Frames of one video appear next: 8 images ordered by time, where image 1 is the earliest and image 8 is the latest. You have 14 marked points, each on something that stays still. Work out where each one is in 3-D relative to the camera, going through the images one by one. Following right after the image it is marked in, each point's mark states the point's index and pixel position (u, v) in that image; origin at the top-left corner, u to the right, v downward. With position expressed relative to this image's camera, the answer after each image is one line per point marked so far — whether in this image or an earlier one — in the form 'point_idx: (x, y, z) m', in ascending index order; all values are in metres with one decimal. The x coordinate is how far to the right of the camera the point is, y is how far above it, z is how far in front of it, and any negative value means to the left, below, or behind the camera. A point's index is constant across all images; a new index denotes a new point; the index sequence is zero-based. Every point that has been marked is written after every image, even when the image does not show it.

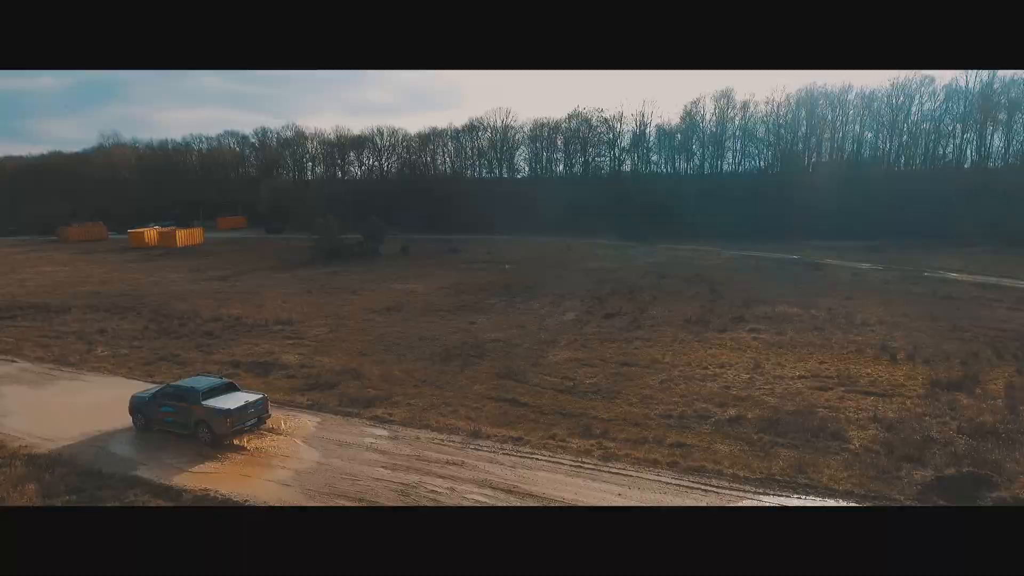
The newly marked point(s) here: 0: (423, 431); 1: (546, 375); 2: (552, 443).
0: (-1.9, -3.1, +13.2) m
1: (+1.0, -2.5, +17.4) m
2: (+0.8, -3.2, +12.6) m
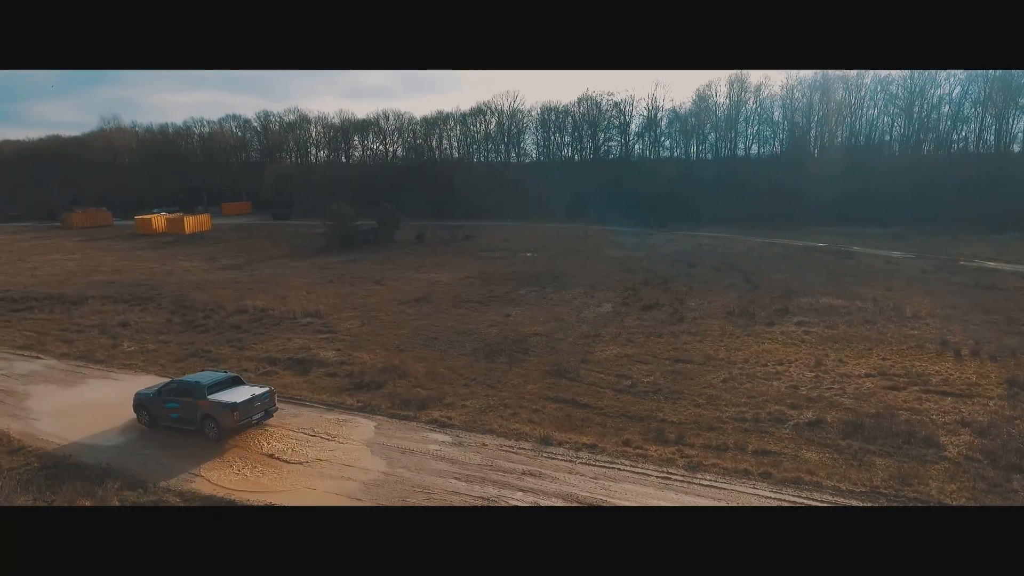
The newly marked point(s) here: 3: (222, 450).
0: (-0.4, -3.0, +12.5) m
1: (+2.4, -2.3, +16.7) m
2: (+2.3, -3.1, +11.8) m
3: (-5.8, -3.2, +12.2) m
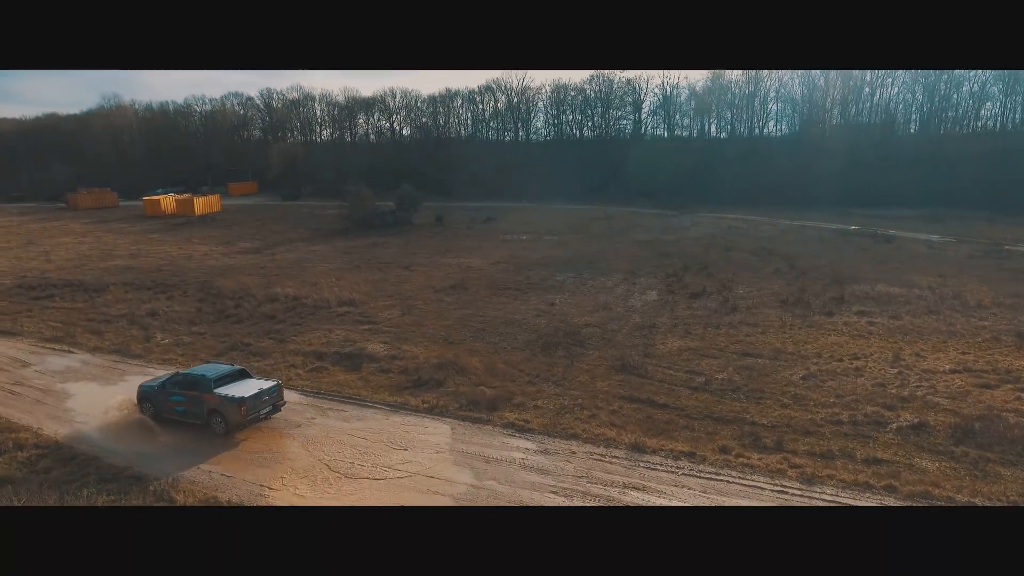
0: (+1.2, -2.9, +11.6) m
1: (+4.0, -2.1, +15.8) m
2: (+3.9, -3.1, +11.0) m
3: (-4.1, -3.1, +11.4) m
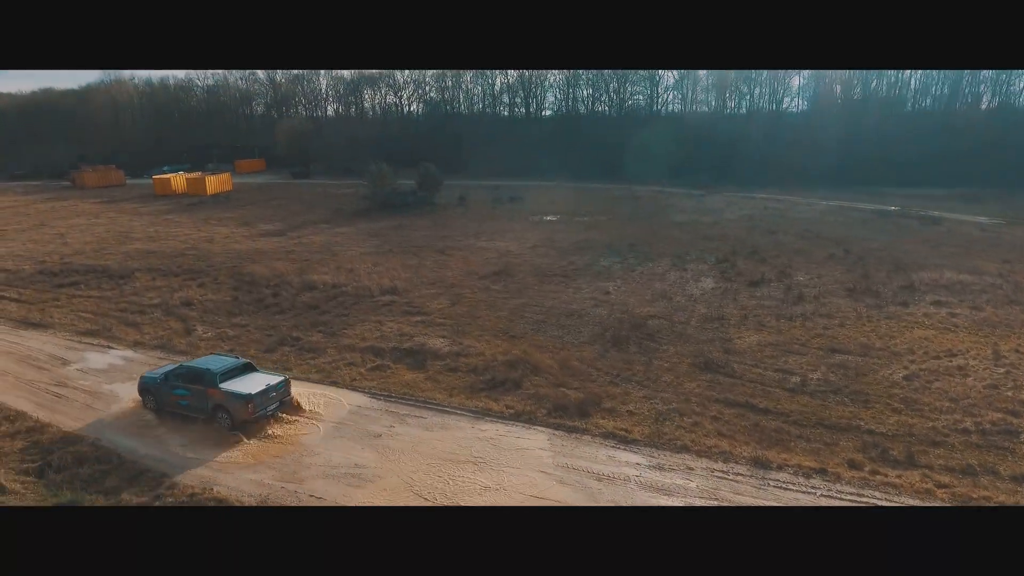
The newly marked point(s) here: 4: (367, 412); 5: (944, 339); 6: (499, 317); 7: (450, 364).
0: (+3.1, -2.9, +10.6) m
1: (+5.8, -1.9, +14.8) m
2: (+5.8, -3.1, +10.0) m
3: (-2.3, -3.1, +10.4) m
4: (-2.9, -2.5, +12.4) m
5: (+11.5, -1.4, +16.5) m
6: (-0.4, -0.9, +18.9) m
7: (-1.5, -1.9, +15.0) m
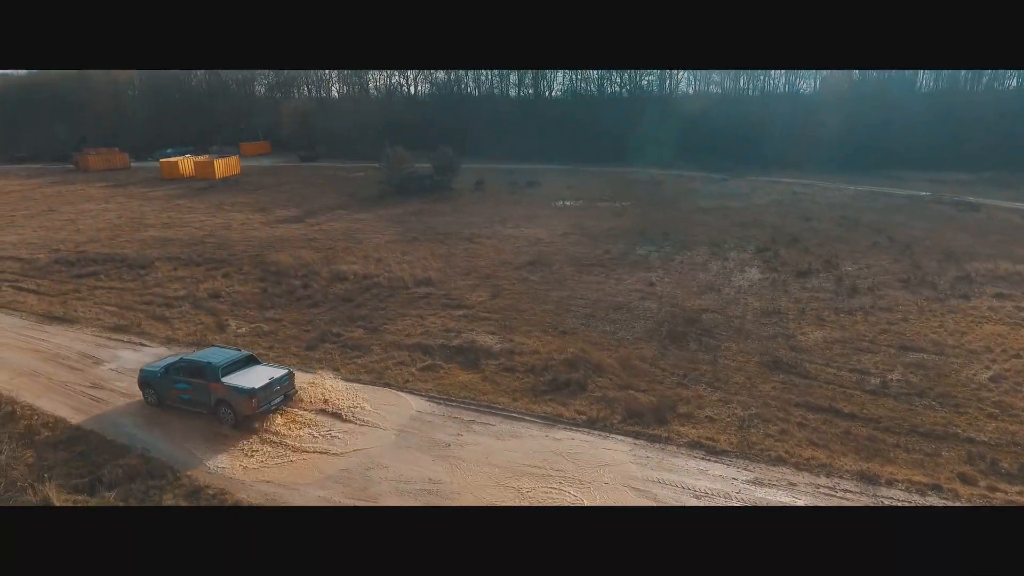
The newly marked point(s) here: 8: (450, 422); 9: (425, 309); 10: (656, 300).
0: (+4.4, -2.9, +9.9) m
1: (+7.2, -1.8, +14.1) m
2: (+7.1, -3.1, +9.3) m
3: (-0.9, -3.1, +9.6) m
4: (-1.5, -2.5, +11.7) m
5: (+12.8, -1.2, +15.7) m
6: (+1.0, -0.7, +18.1) m
7: (-0.2, -1.7, +14.2) m
8: (-1.2, -2.5, +11.5) m
9: (-2.6, -0.6, +18.3) m
10: (+4.4, -0.4, +18.9) m
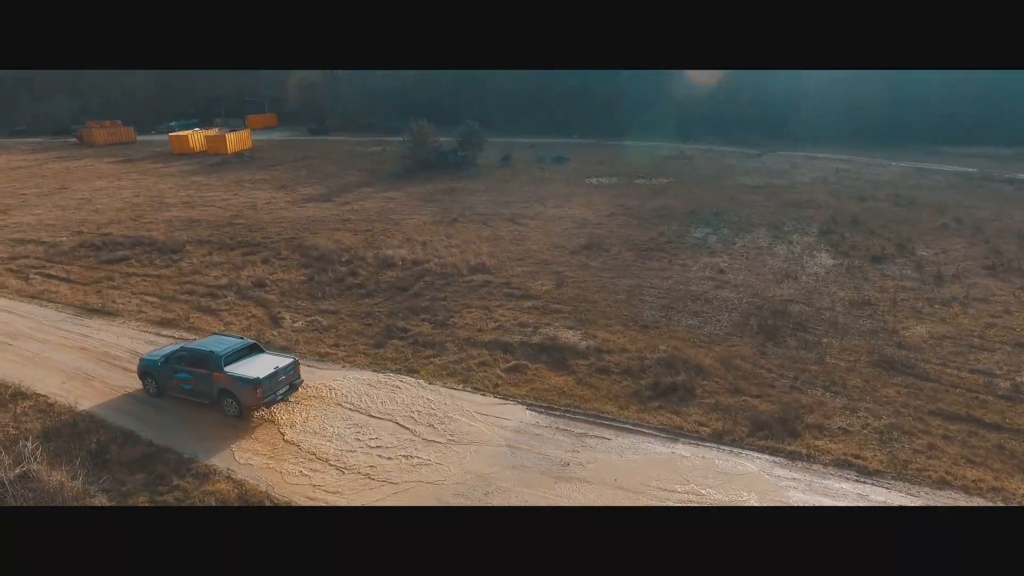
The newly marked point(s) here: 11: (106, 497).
0: (+6.4, -3.0, +8.9) m
1: (+9.1, -1.7, +13.0) m
2: (+9.1, -3.2, +8.3) m
3: (+1.1, -3.2, +8.6) m
4: (+0.4, -2.5, +10.6) m
5: (+14.8, -1.0, +14.7) m
6: (+2.9, -0.4, +17.0) m
7: (+1.8, -1.6, +13.2) m
8: (+0.8, -2.5, +10.5) m
9: (-0.6, -0.3, +17.1) m
10: (+6.3, 0.0, +17.8) m
11: (-5.8, -3.0, +8.9) m
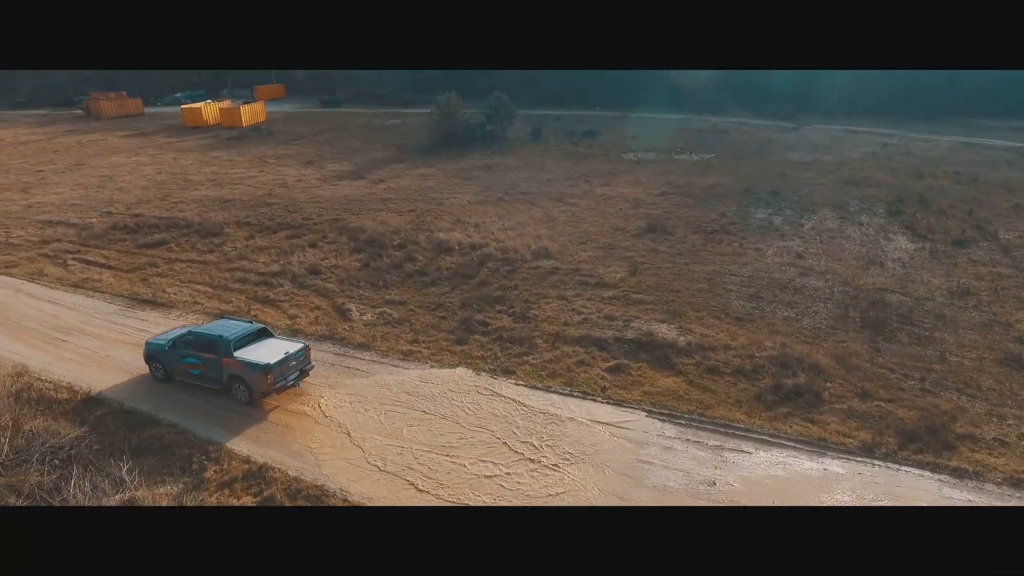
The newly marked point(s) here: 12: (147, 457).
0: (+8.4, -3.0, +8.0) m
1: (+11.1, -1.5, +12.1) m
2: (+11.2, -3.3, +7.5) m
3: (+3.1, -3.3, +7.7) m
4: (+2.4, -2.5, +9.7) m
5: (+16.8, -0.8, +13.8) m
6: (+4.9, -0.1, +16.0) m
7: (+3.8, -1.5, +12.2) m
8: (+2.8, -2.5, +9.6) m
9: (+1.4, 0.0, +16.1) m
10: (+8.3, +0.3, +16.8) m
11: (-3.8, -3.1, +8.0) m
12: (-5.6, -2.5, +9.3) m
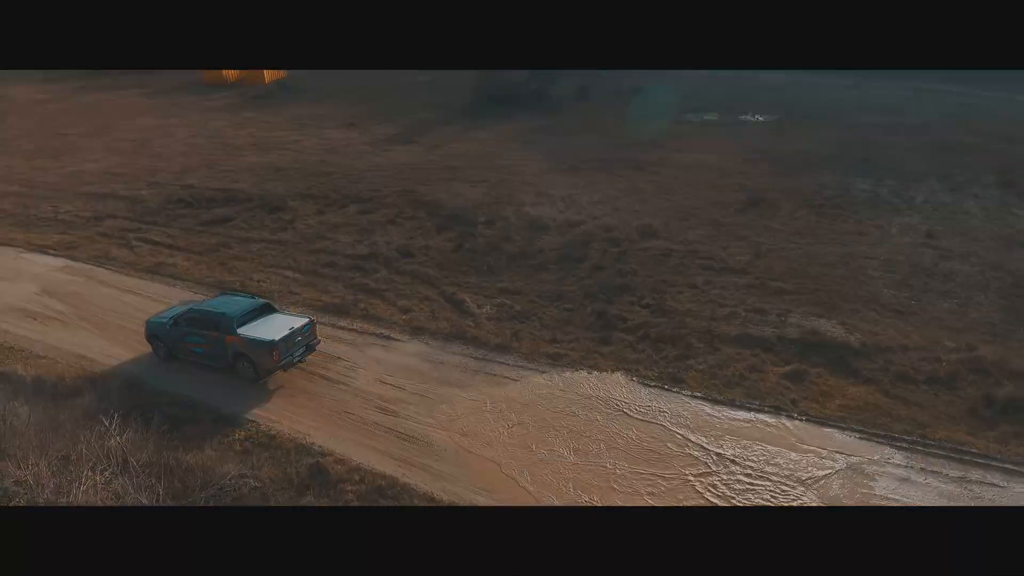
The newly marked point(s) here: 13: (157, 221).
0: (+11.4, -3.3, +6.9) m
1: (+14.1, -1.5, +10.9) m
2: (+14.1, -3.5, +6.4) m
3: (+6.1, -3.5, +6.6) m
4: (+5.4, -2.6, +8.5) m
5: (+19.7, -0.6, +12.5) m
6: (+7.8, +0.3, +14.7) m
7: (+6.7, -1.4, +11.0) m
8: (+5.8, -2.6, +8.4) m
9: (+4.2, +0.3, +14.7) m
10: (+11.2, +0.7, +15.4) m
11: (-0.8, -3.3, +6.8) m
12: (-2.6, -2.7, +8.1) m
13: (-10.6, +2.0, +18.5) m
